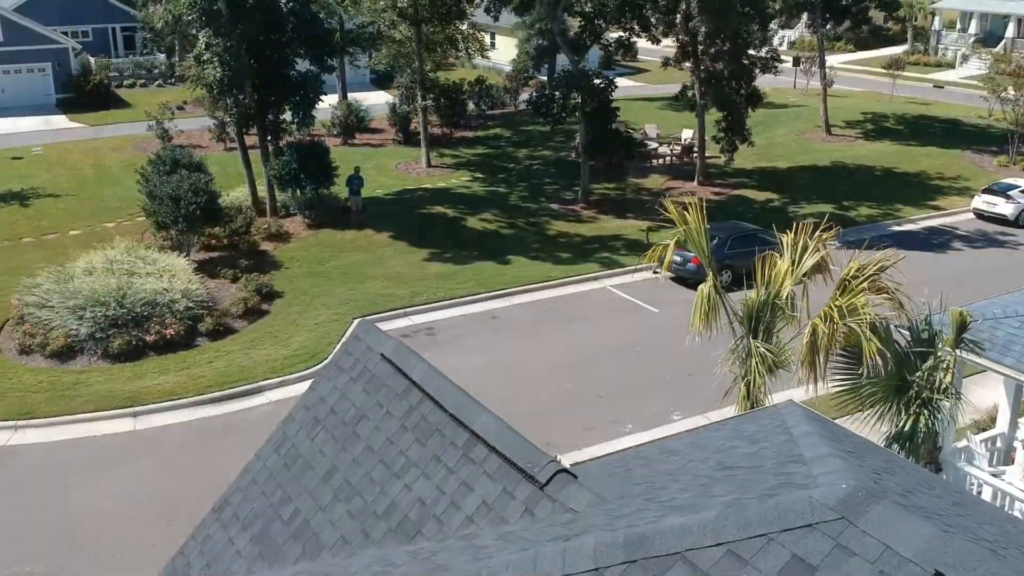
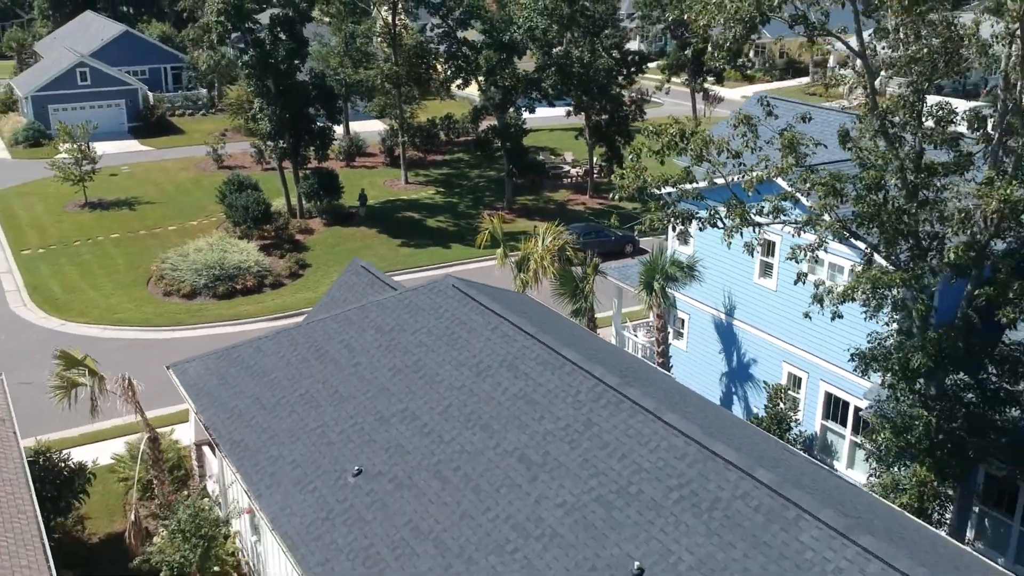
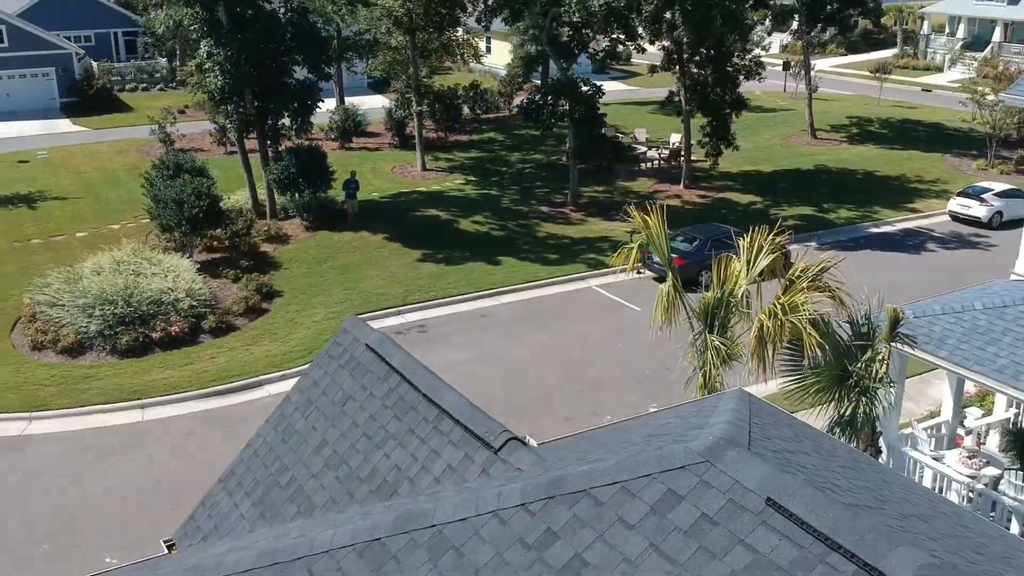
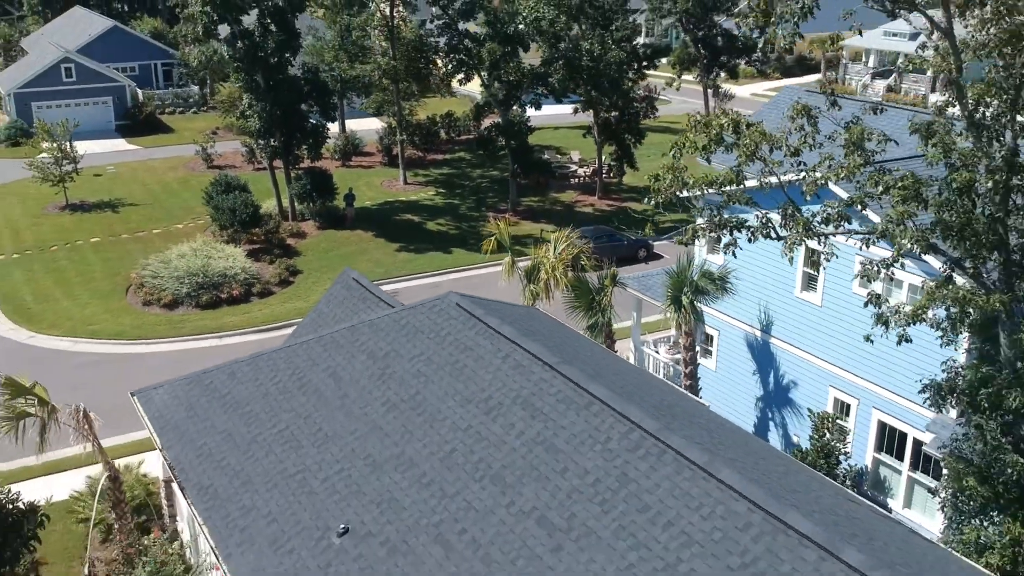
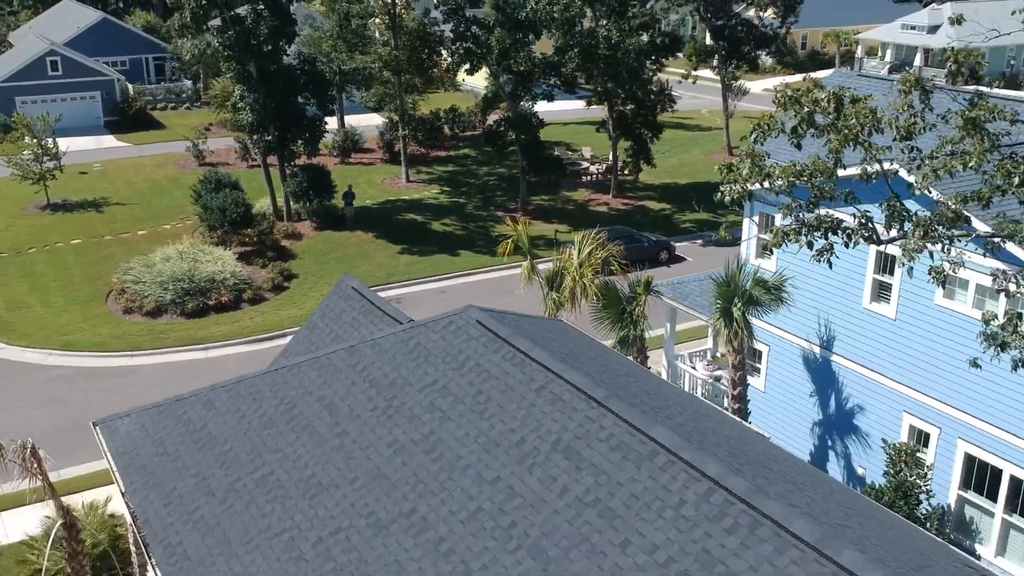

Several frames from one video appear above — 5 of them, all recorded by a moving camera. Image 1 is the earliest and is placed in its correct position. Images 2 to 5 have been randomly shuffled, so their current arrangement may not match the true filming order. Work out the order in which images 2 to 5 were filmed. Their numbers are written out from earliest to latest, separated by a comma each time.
3, 5, 4, 2
